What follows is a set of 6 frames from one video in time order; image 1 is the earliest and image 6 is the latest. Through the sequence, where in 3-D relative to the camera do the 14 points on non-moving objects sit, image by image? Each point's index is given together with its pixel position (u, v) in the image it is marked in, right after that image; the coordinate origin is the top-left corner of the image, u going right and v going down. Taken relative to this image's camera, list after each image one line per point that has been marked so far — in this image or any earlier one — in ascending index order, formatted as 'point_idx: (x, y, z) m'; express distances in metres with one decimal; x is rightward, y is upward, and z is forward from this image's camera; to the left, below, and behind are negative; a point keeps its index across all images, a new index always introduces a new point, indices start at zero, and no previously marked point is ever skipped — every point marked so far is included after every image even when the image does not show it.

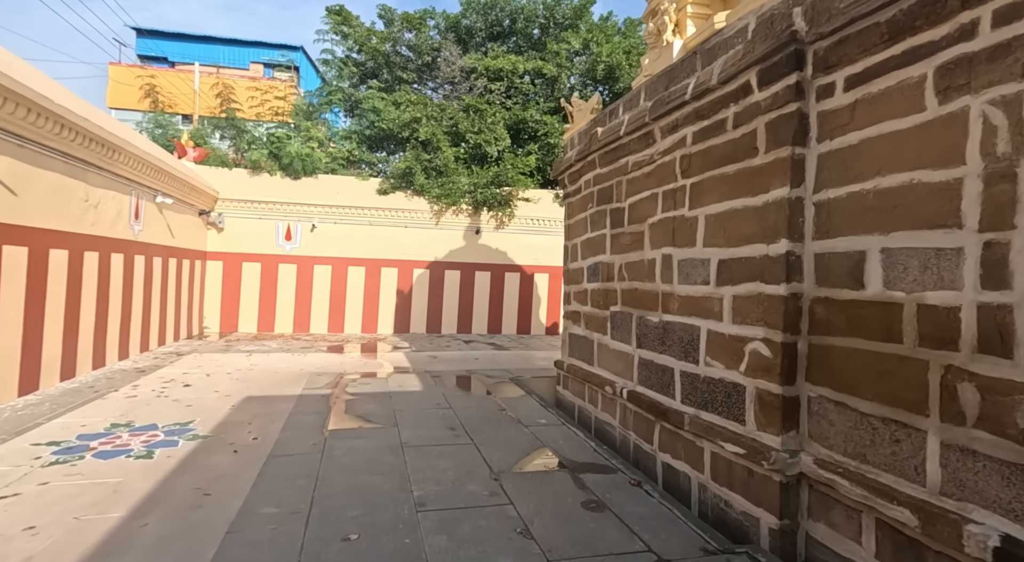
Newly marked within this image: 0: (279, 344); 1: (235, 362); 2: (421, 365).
0: (-3.6, -1.0, +8.4) m
1: (-3.4, -1.0, +6.5) m
2: (-1.2, -1.1, +6.9) m
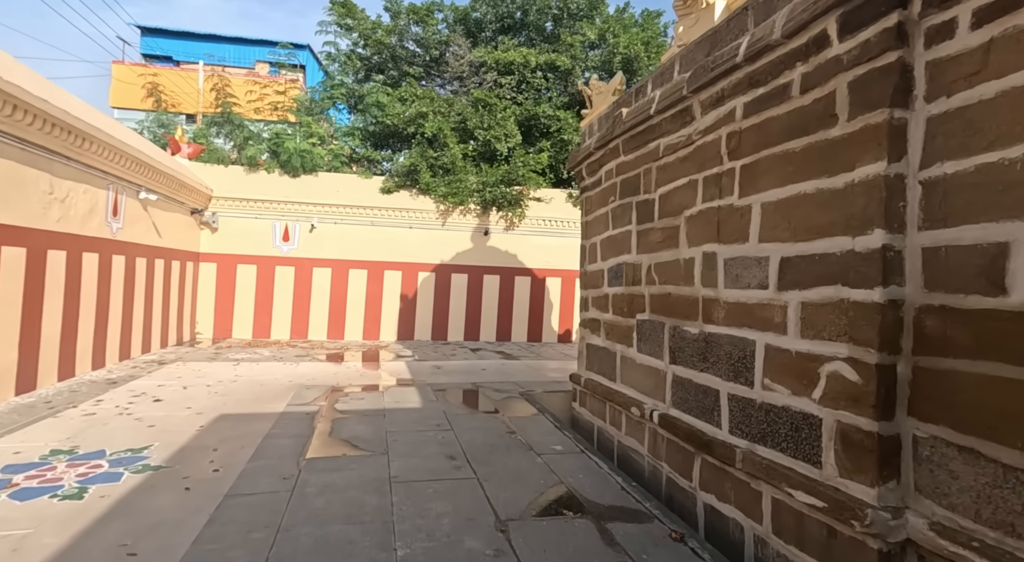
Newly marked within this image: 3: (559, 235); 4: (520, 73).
0: (-3.5, -1.0, +7.8) m
1: (-3.3, -1.0, +6.0) m
2: (-1.0, -1.1, +6.3) m
3: (+1.0, +1.0, +11.1) m
4: (+0.2, +4.7, +12.1) m
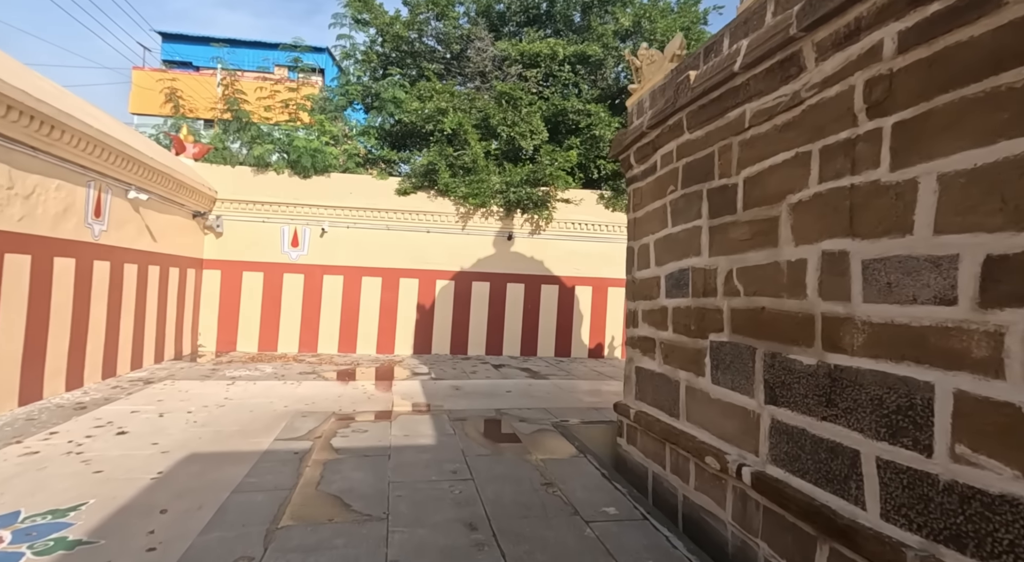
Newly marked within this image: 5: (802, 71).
0: (-3.1, -1.1, +7.1) m
1: (-3.0, -1.1, +5.3) m
2: (-0.7, -1.2, +5.5) m
3: (+1.5, +0.8, +10.2) m
4: (+0.7, +4.5, +11.3) m
5: (+1.2, +0.9, +2.3) m
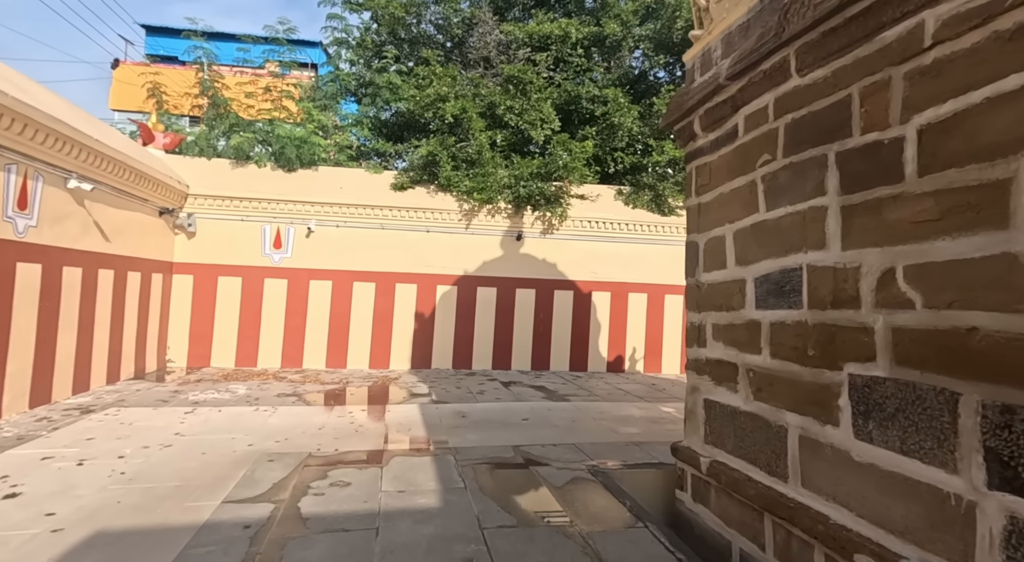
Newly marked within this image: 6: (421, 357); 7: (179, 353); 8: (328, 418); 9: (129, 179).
0: (-2.9, -1.2, +6.1) m
1: (-2.8, -1.1, +4.3) m
2: (-0.6, -1.3, +4.5) m
3: (+1.7, +0.7, +9.2) m
4: (+0.9, +4.4, +10.3) m
5: (+1.4, +0.9, +1.3) m
6: (-1.4, -1.2, +8.6) m
7: (-4.9, -1.1, +8.1) m
8: (-1.7, -1.2, +4.9) m
9: (-4.5, +1.2, +6.4) m
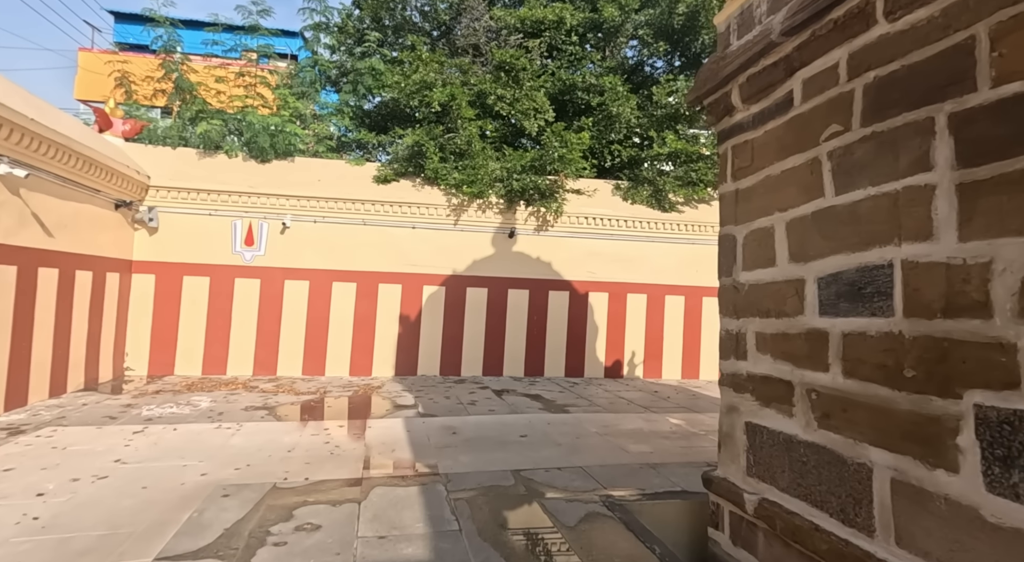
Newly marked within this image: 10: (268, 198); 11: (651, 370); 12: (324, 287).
0: (-3.0, -1.2, +5.5) m
1: (-2.8, -1.1, +3.7) m
2: (-0.6, -1.3, +4.0) m
3: (+1.5, +0.7, +8.7) m
4: (+0.7, +4.4, +9.8) m
5: (+1.5, +0.9, +0.8) m
6: (-1.6, -1.2, +8.1) m
7: (-5.0, -1.1, +7.4) m
8: (-1.7, -1.2, +4.3) m
9: (-4.5, +1.2, +5.7) m
10: (-3.5, +1.2, +7.7) m
11: (+2.3, -1.4, +8.8) m
12: (-2.7, -0.1, +7.9) m
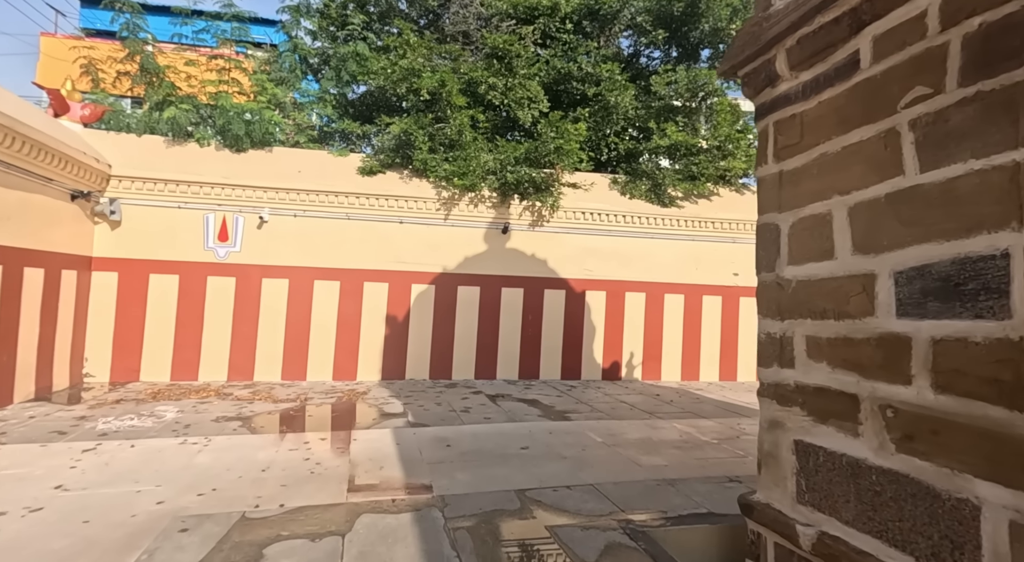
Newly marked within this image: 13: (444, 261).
0: (-3.0, -1.2, +5.0) m
1: (-2.8, -1.1, +3.2) m
2: (-0.6, -1.2, +3.5) m
3: (+1.4, +0.7, +8.4) m
4: (+0.5, +4.4, +9.4) m
5: (+1.6, +0.9, +0.5) m
6: (-1.6, -1.2, +7.6) m
7: (-5.1, -1.1, +6.9) m
8: (-1.7, -1.2, +3.9) m
9: (-4.6, +1.2, +5.2) m
10: (-3.6, +1.2, +7.2) m
11: (+2.1, -1.4, +8.5) m
12: (-2.8, -0.1, +7.4) m
13: (-1.0, +0.3, +7.9) m
